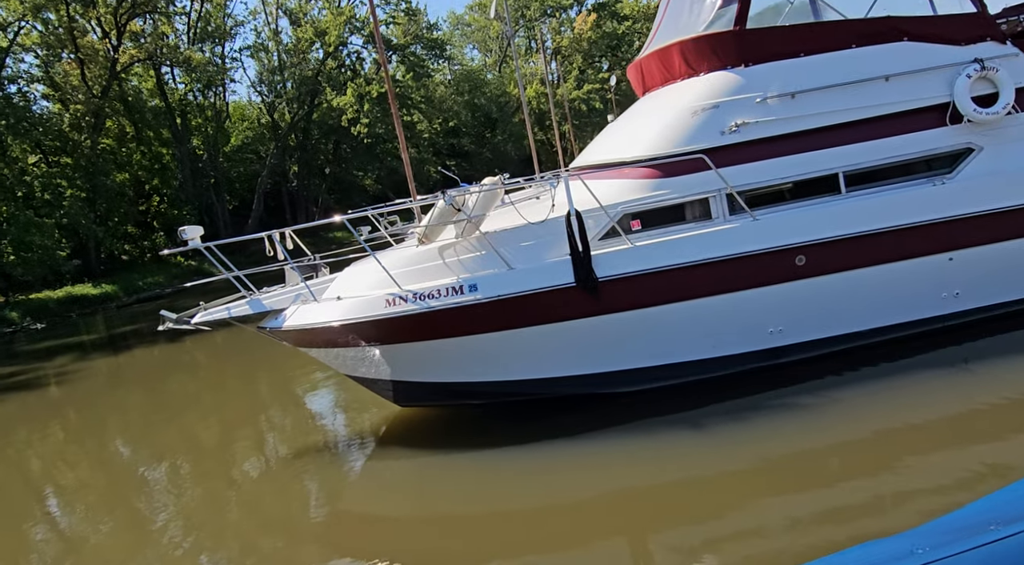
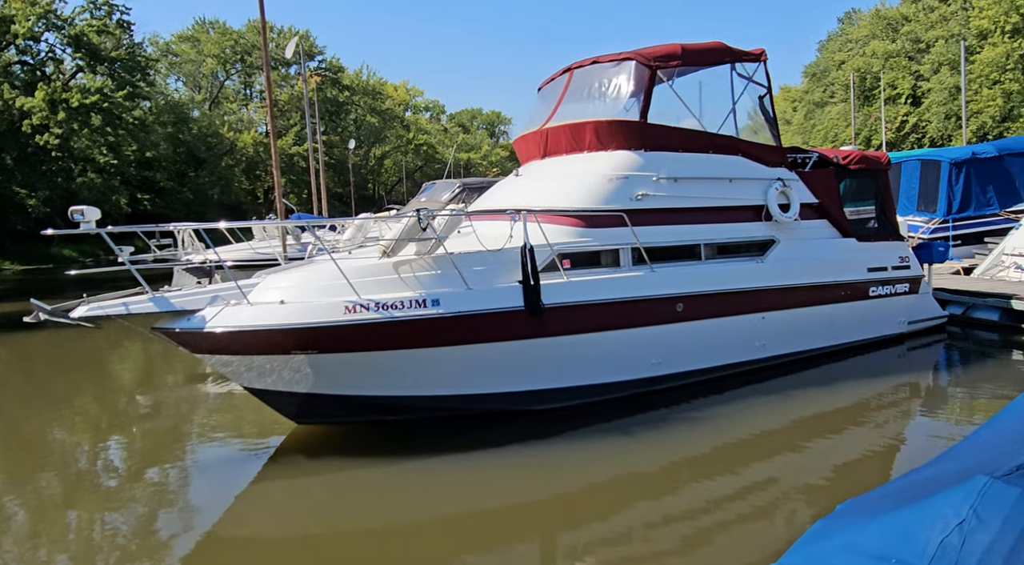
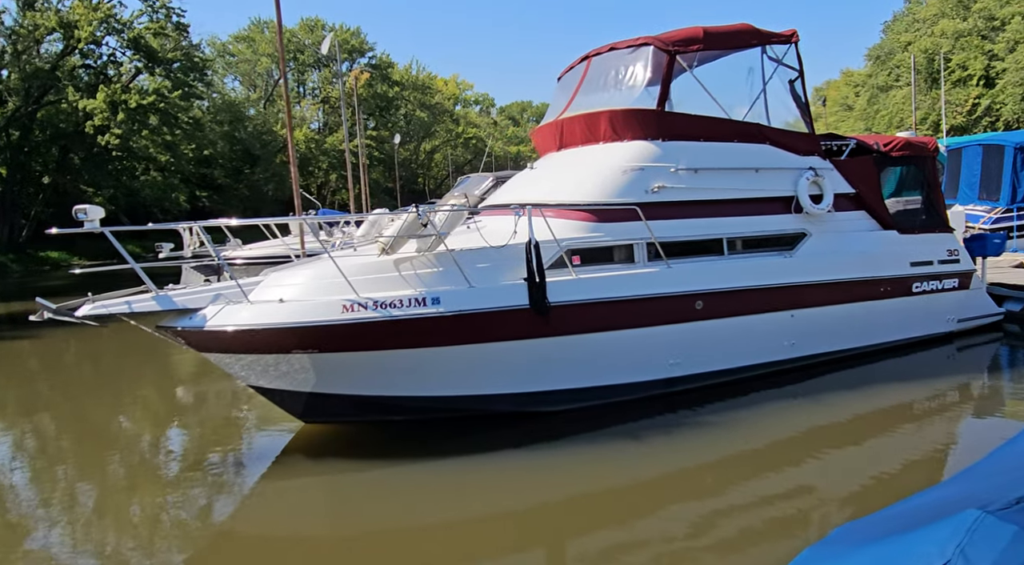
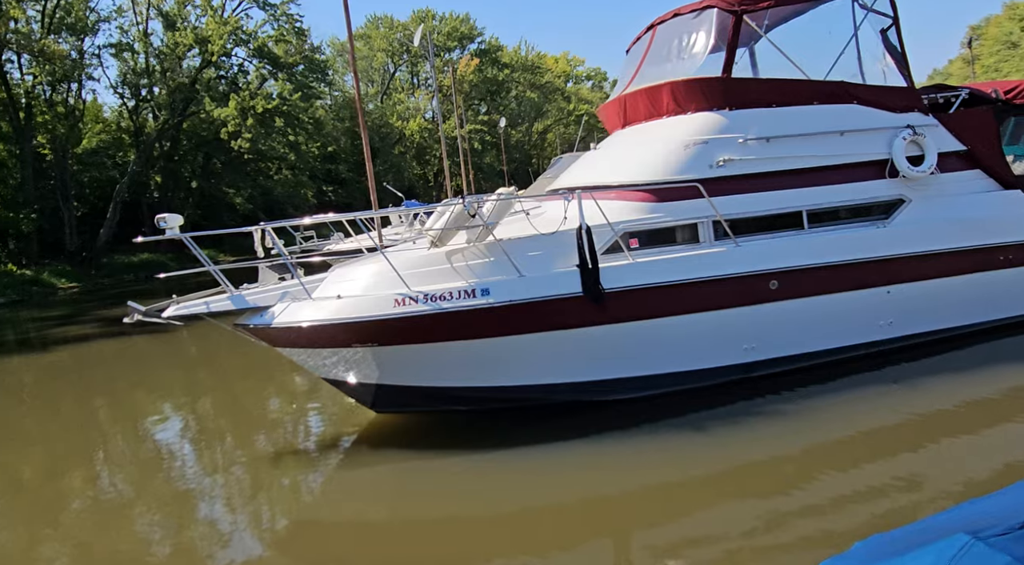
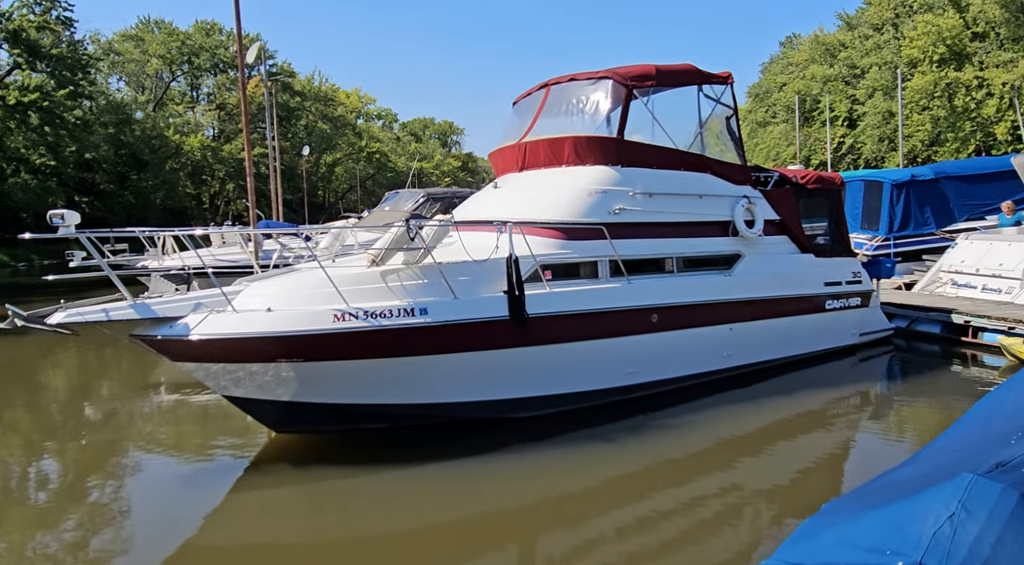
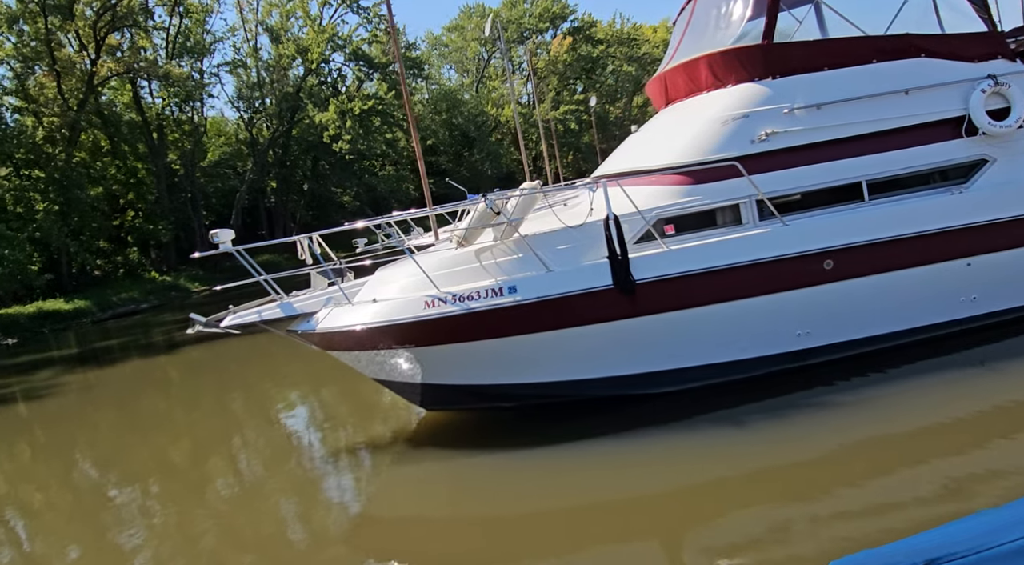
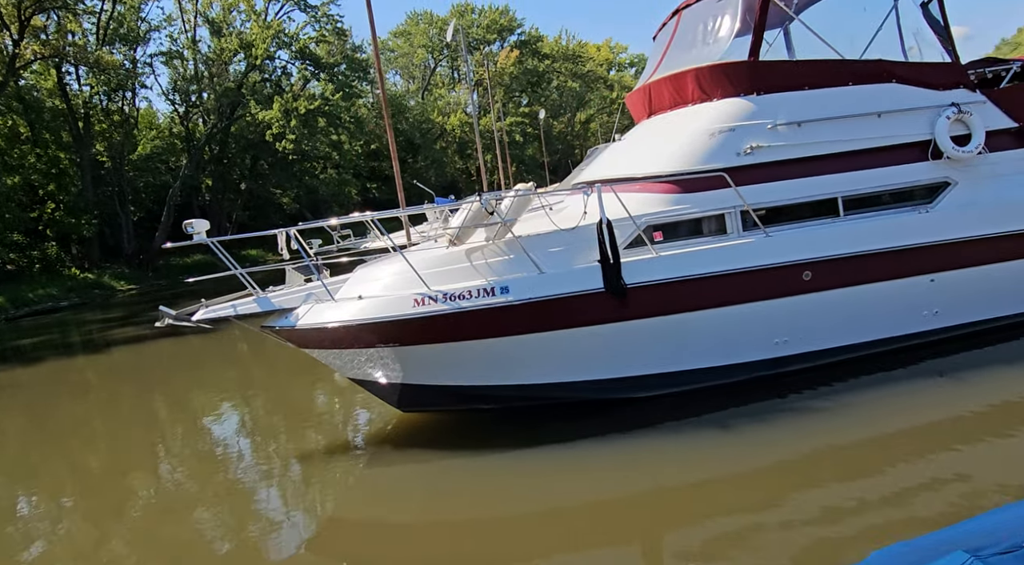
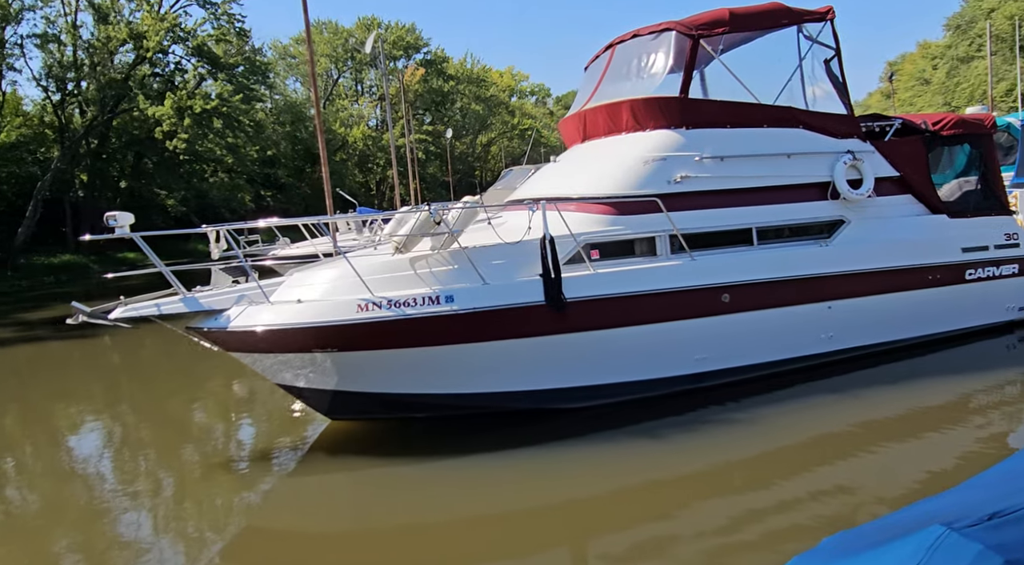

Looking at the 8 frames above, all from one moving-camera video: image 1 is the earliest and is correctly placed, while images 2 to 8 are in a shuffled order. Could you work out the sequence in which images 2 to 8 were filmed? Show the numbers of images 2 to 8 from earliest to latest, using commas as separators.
6, 7, 4, 8, 3, 2, 5
